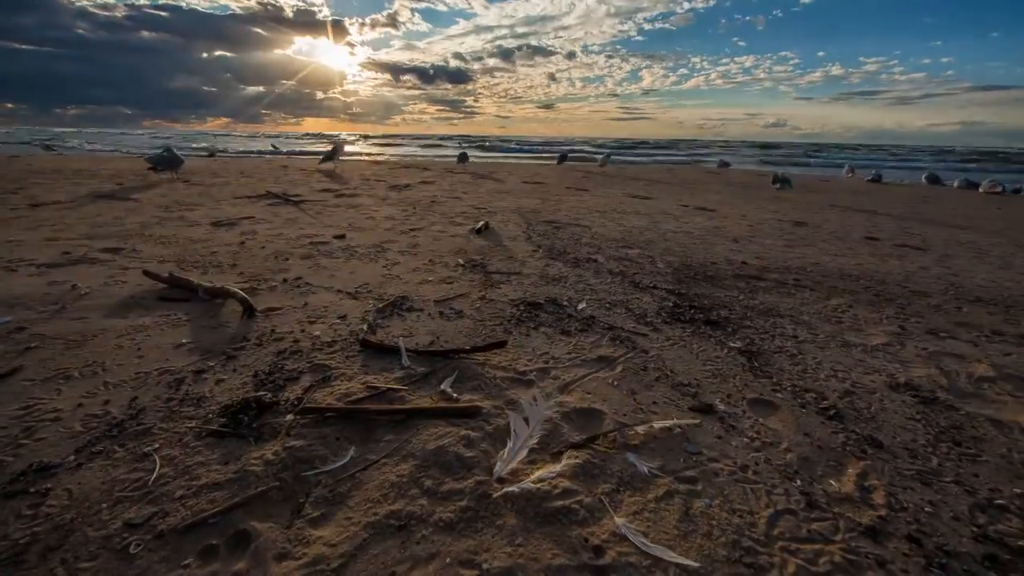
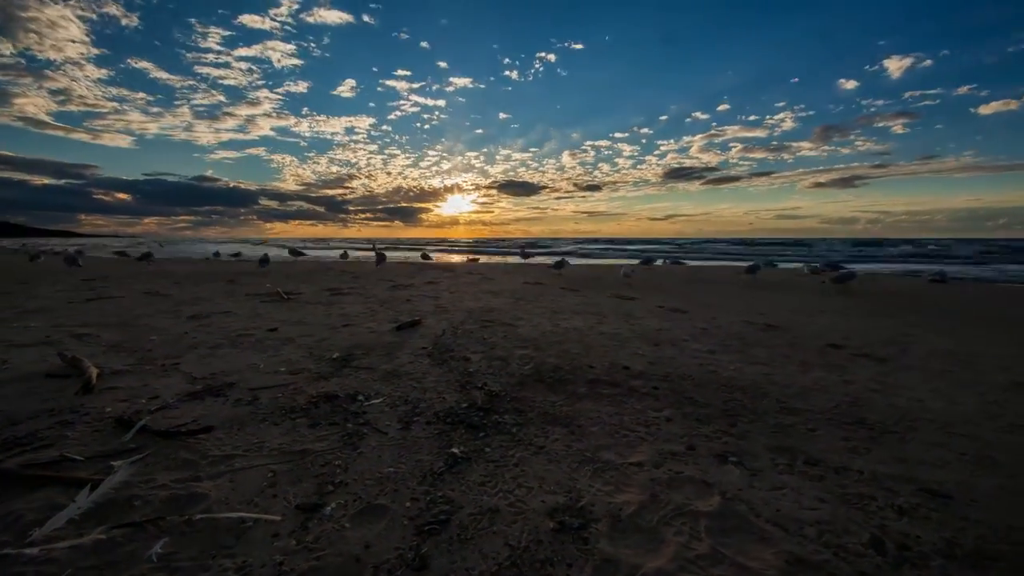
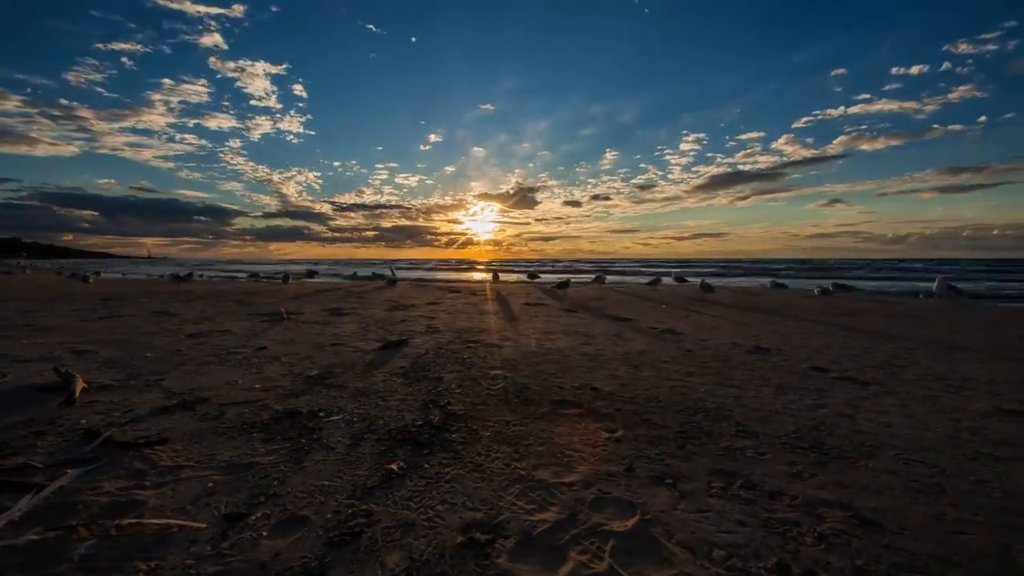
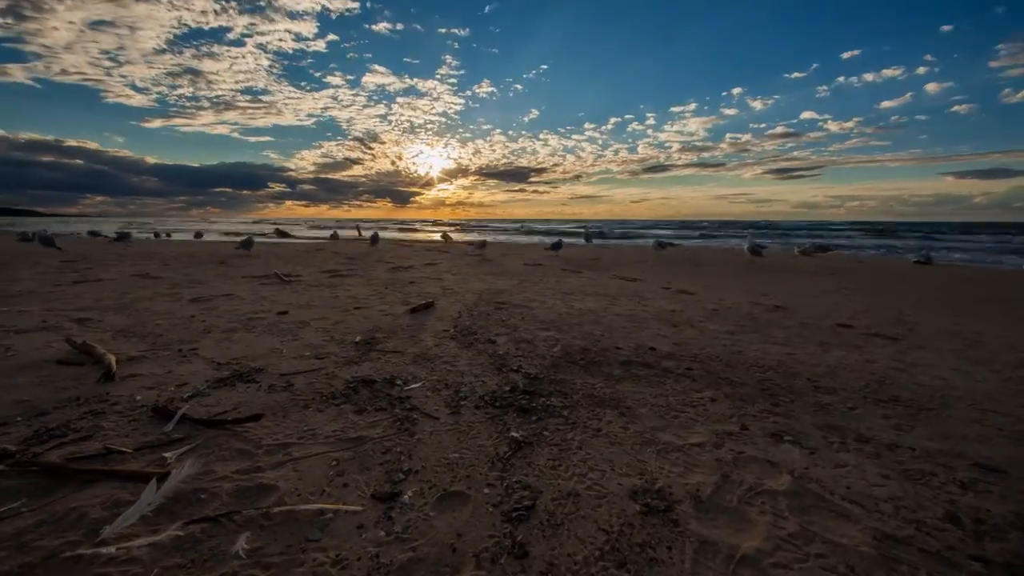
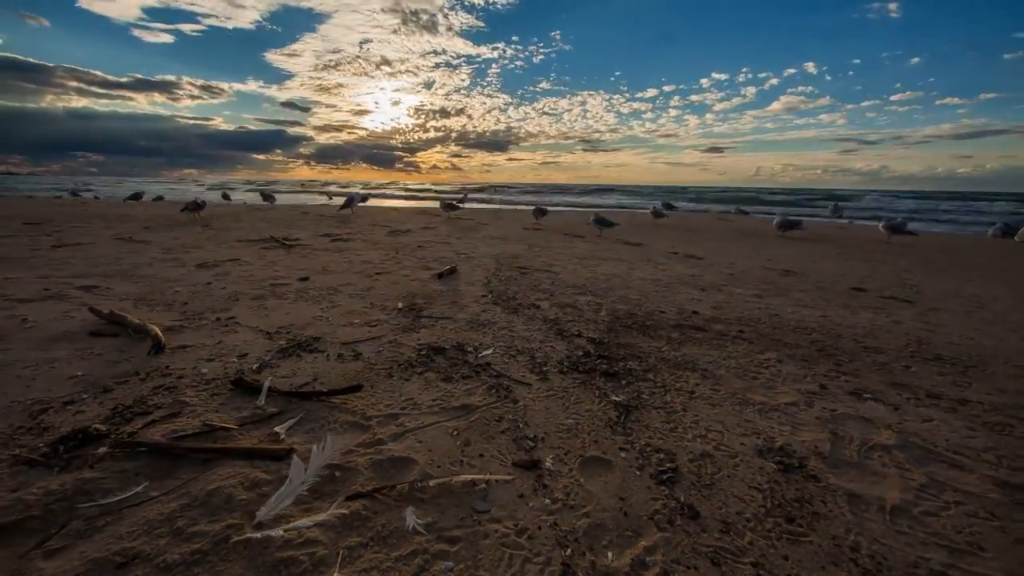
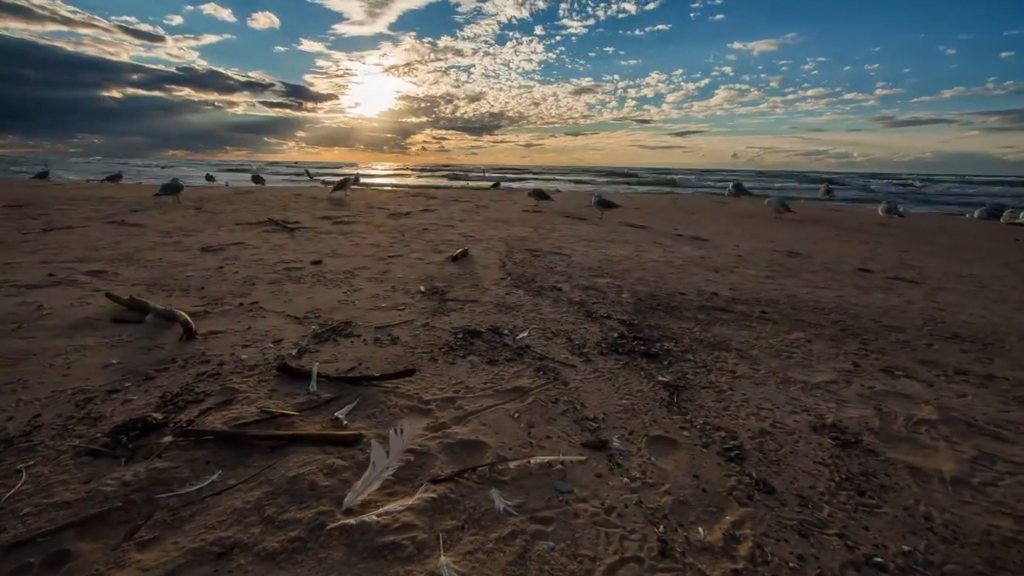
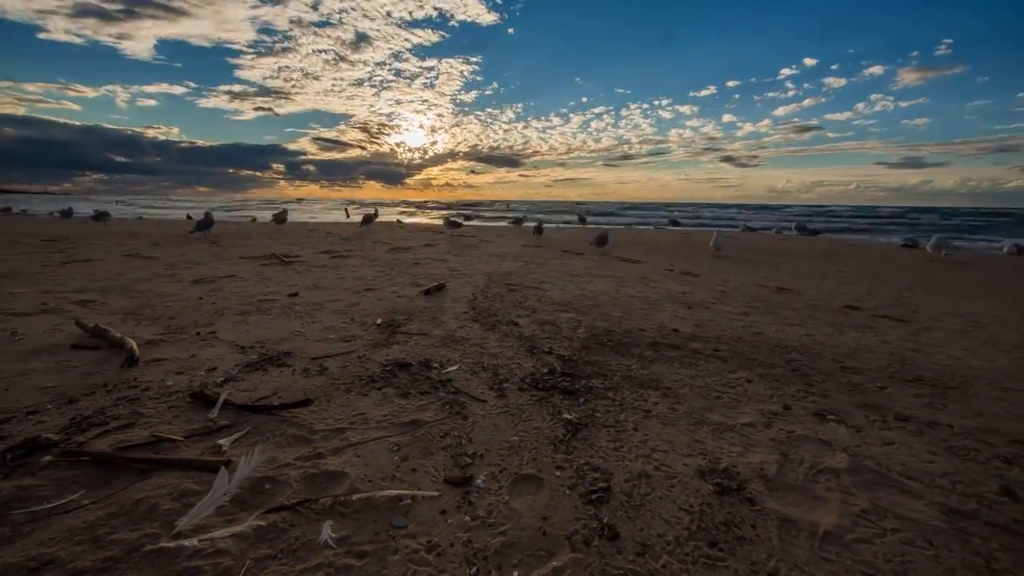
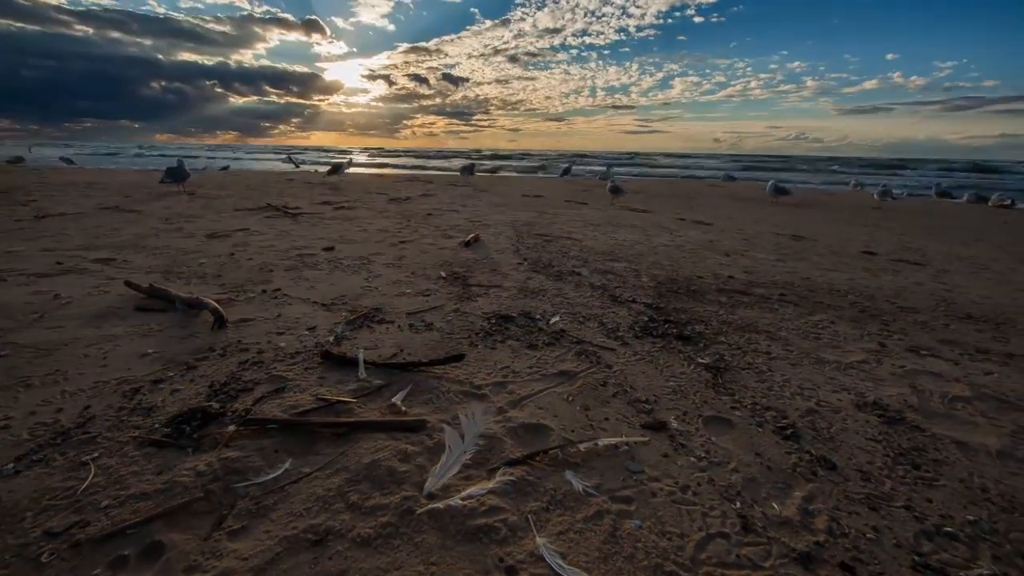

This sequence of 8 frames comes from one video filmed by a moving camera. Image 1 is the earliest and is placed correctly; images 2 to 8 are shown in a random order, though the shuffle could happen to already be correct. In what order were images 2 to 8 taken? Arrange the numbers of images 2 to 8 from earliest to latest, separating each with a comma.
8, 6, 5, 7, 4, 2, 3
